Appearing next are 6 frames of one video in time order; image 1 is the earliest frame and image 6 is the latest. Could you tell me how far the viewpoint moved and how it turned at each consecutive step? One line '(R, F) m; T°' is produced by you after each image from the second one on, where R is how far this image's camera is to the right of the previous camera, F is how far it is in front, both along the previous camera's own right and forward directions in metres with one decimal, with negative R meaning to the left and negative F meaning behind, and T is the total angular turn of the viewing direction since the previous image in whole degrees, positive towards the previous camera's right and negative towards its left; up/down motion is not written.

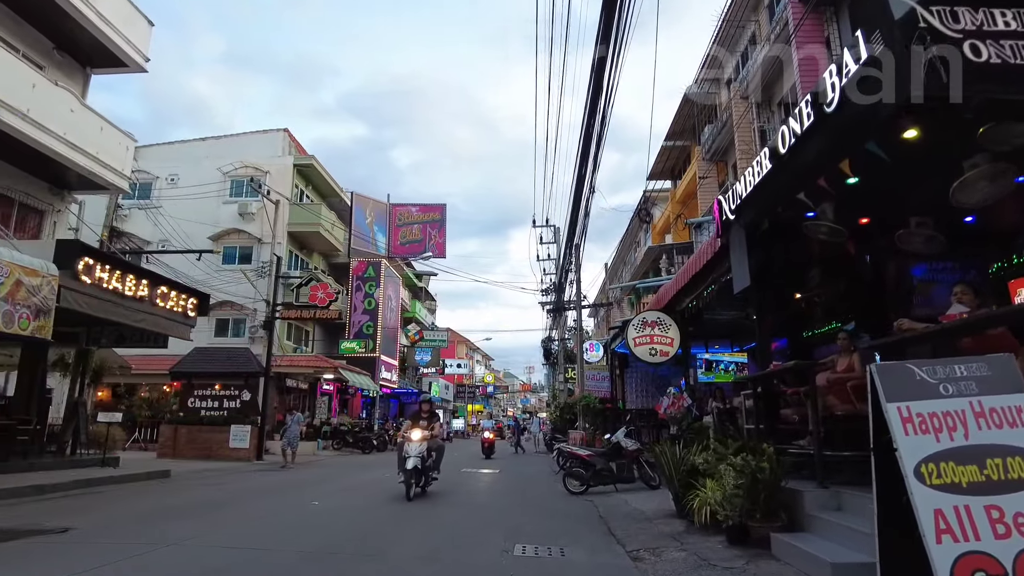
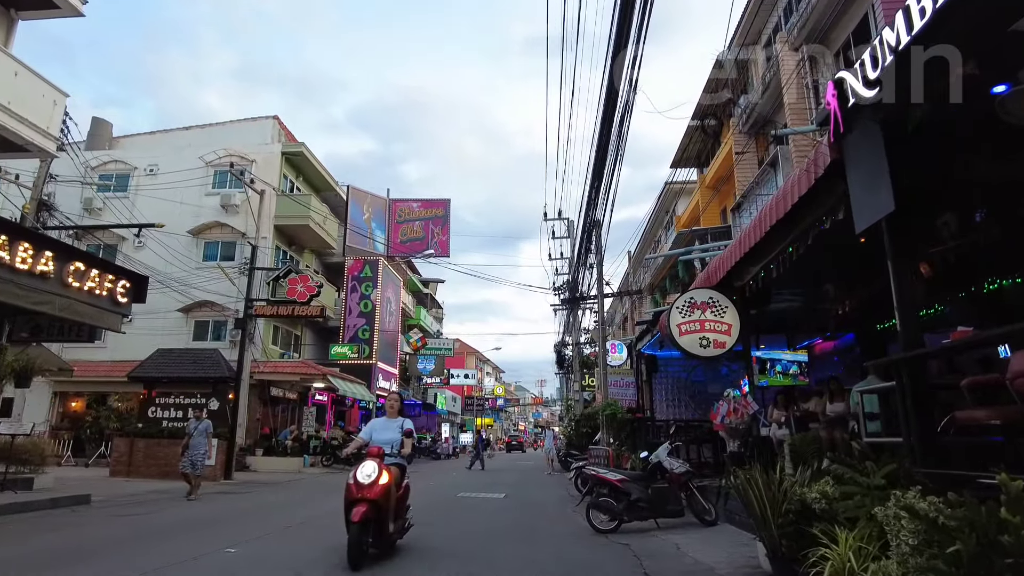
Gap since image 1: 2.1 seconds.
(+0.1, +2.5) m; -1°
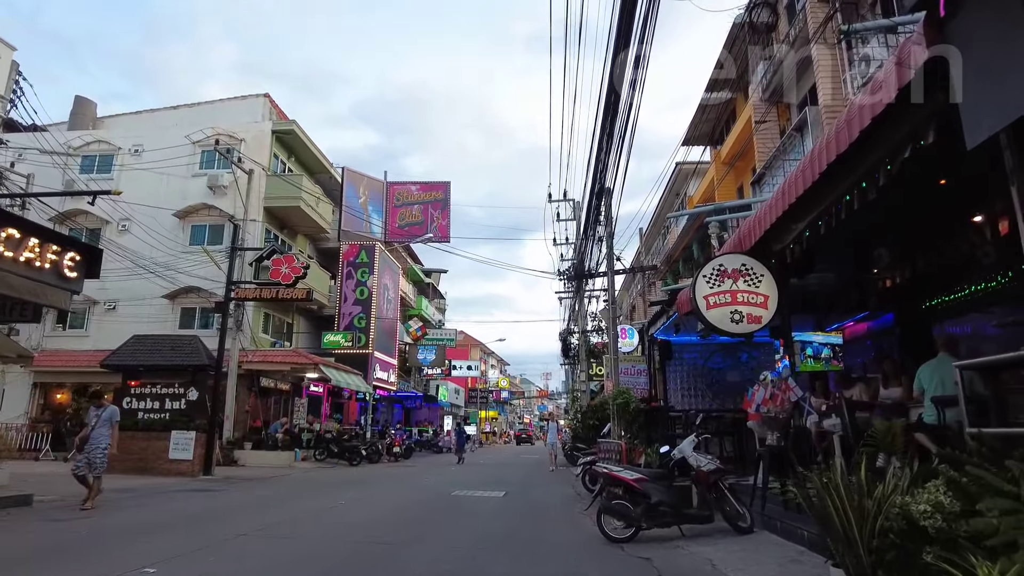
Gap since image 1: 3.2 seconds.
(+0.1, +1.2) m; 0°
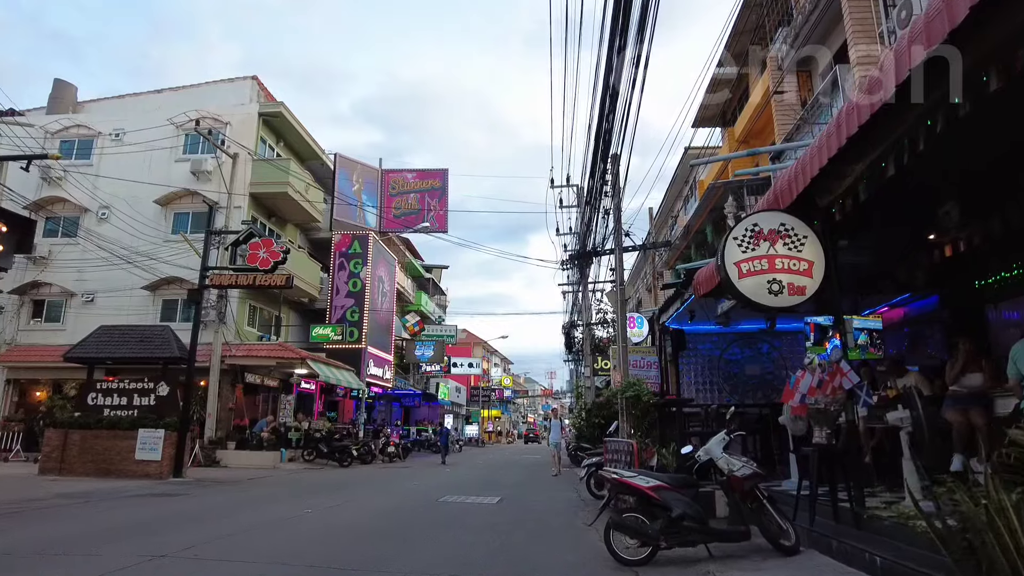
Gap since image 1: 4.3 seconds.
(+0.1, +1.3) m; 0°
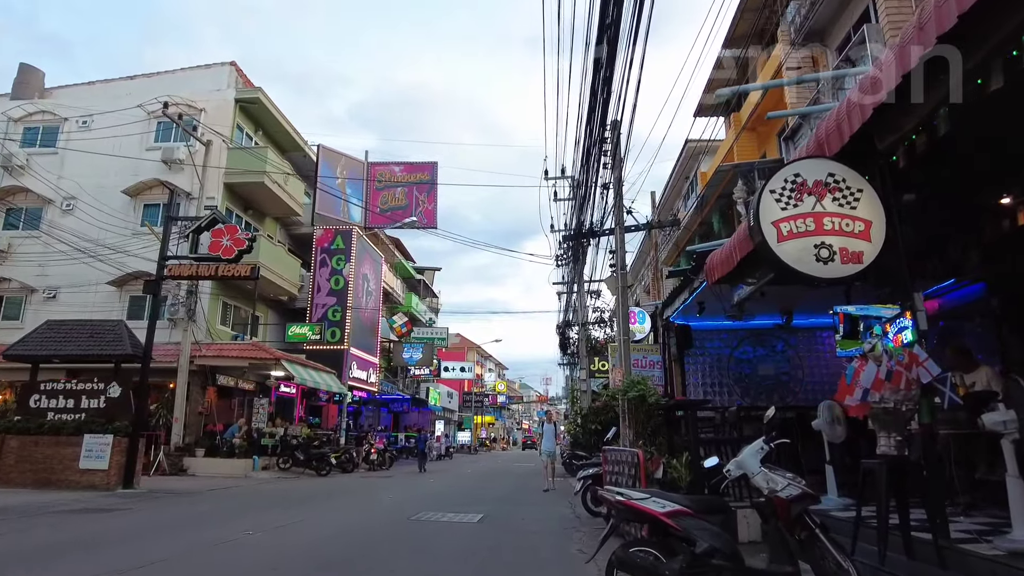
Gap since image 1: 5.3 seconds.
(+0.1, +1.3) m; 0°
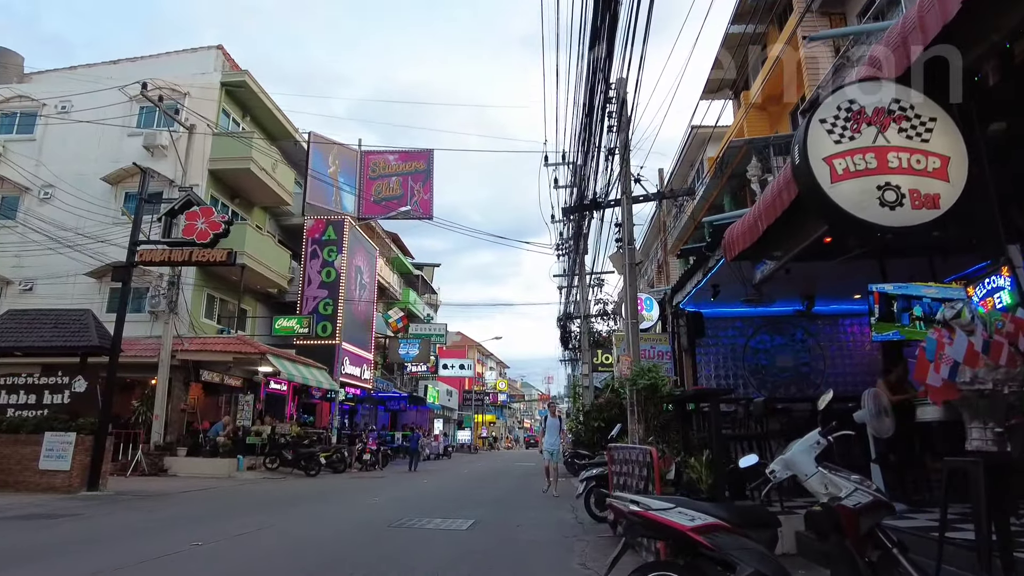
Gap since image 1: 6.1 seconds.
(+0.1, +0.9) m; 0°
